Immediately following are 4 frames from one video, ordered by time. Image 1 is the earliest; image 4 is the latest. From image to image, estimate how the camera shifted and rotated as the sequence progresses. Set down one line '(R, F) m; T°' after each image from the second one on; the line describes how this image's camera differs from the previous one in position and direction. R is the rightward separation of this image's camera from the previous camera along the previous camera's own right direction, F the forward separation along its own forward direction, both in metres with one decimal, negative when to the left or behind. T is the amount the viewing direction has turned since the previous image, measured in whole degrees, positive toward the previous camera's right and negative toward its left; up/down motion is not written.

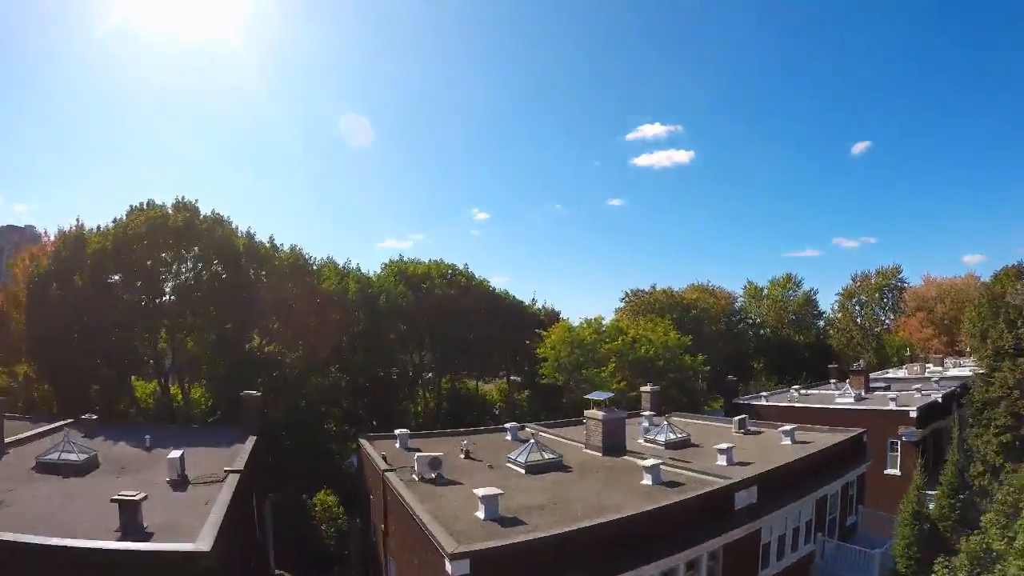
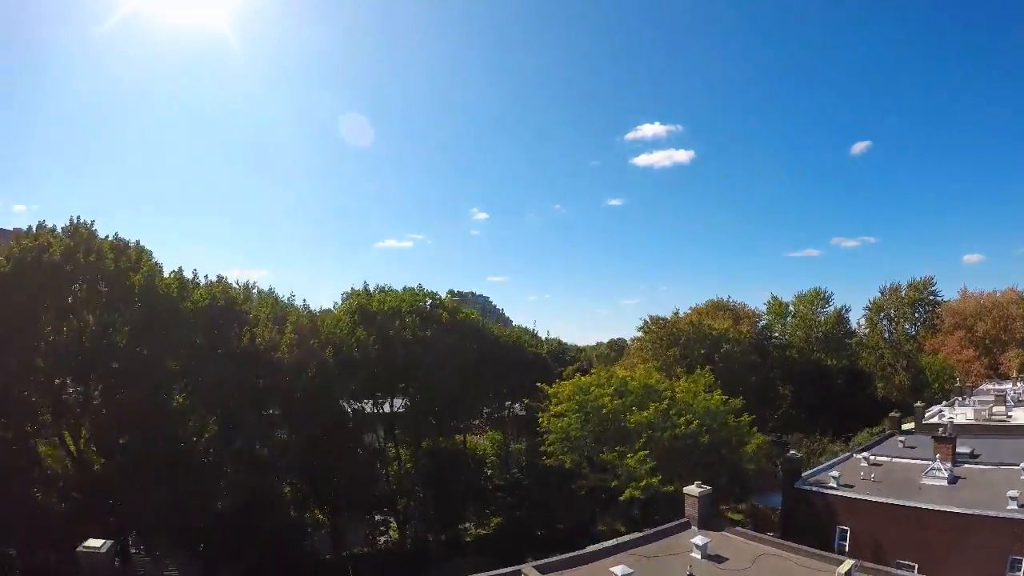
(+0.2, +5.1) m; 0°
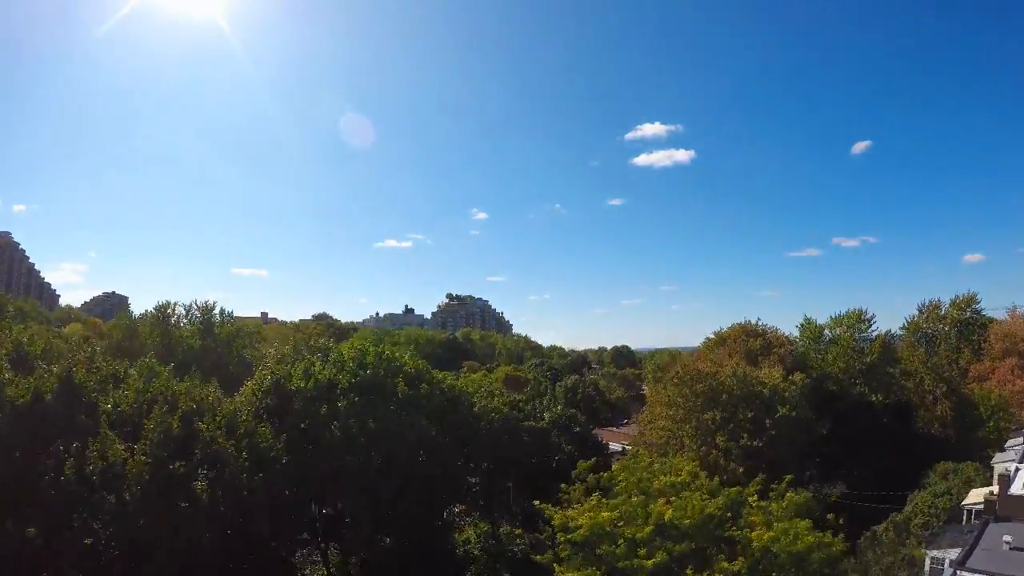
(+0.3, +5.5) m; 0°
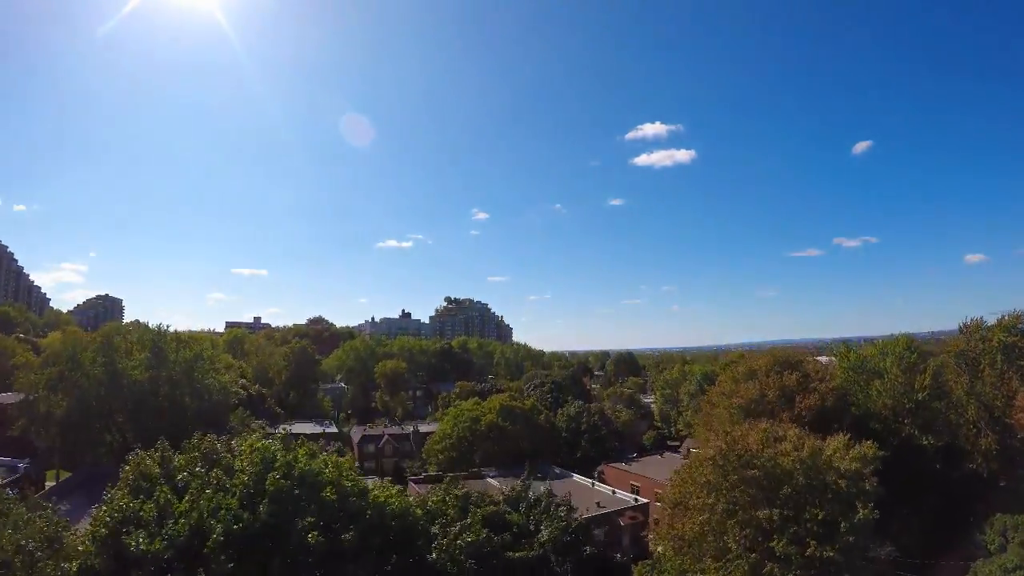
(+0.3, +4.9) m; 0°
